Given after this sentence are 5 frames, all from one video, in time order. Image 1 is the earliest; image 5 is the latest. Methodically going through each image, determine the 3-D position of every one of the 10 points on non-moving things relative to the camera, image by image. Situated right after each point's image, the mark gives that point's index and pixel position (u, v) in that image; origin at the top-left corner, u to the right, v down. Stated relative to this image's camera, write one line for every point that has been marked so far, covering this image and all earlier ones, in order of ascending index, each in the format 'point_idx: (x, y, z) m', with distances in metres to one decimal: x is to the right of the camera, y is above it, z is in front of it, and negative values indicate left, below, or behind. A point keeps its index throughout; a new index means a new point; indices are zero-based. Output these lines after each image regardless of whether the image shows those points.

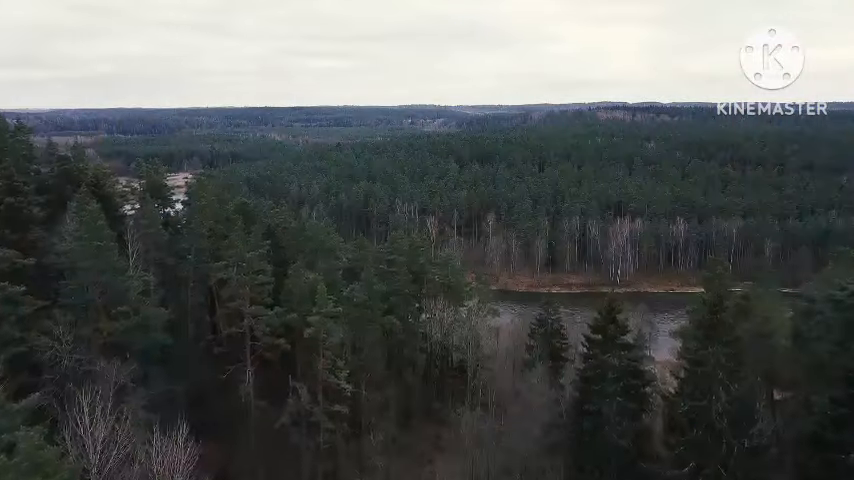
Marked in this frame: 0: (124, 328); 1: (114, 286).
0: (-7.3, -2.1, +16.6) m
1: (-7.6, -1.1, +16.8) m
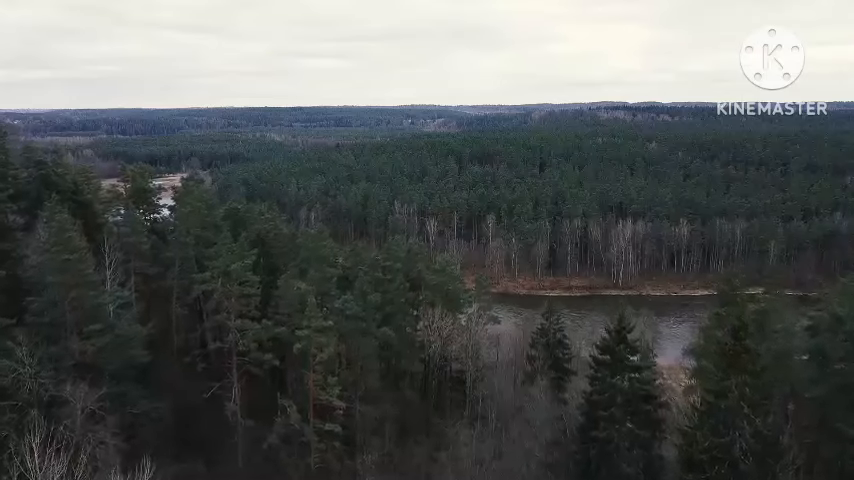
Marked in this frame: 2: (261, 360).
0: (-7.4, -2.4, +15.5) m
1: (-7.7, -1.4, +15.7) m
2: (-4.7, -3.4, +19.7) m
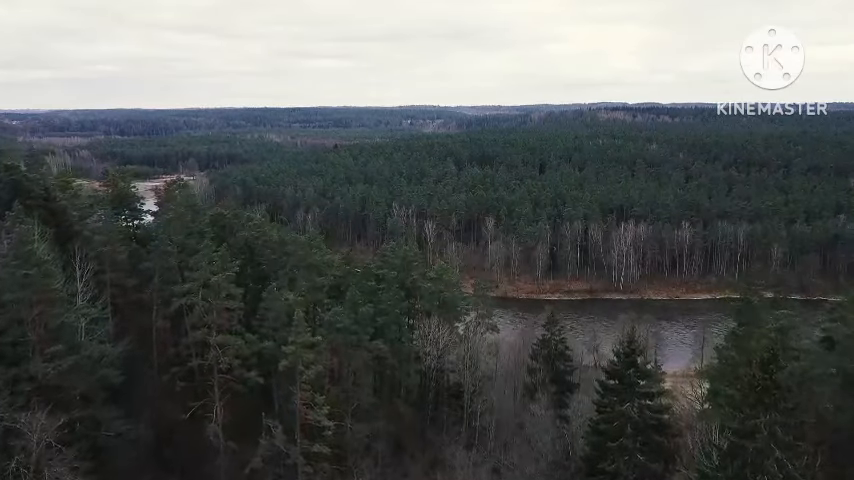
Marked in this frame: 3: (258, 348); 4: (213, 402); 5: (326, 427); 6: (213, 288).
0: (-7.5, -2.7, +14.3) m
1: (-7.9, -1.7, +14.5) m
2: (-4.8, -3.7, +18.5) m
3: (-4.6, -2.9, +18.7) m
4: (-5.6, -4.3, +18.4) m
5: (-2.8, -5.1, +19.0) m
6: (-5.6, -1.3, +18.3) m
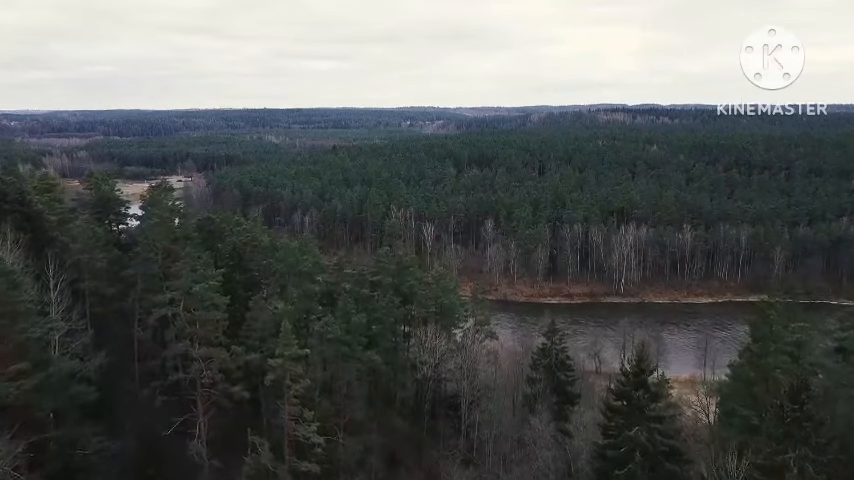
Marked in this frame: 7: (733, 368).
0: (-7.7, -2.8, +13.4) m
1: (-8.0, -1.8, +13.5) m
2: (-5.0, -3.8, +17.6) m
3: (-4.7, -3.1, +17.7) m
4: (-5.8, -4.4, +17.4) m
5: (-2.9, -5.3, +18.1) m
6: (-5.8, -1.4, +17.3) m
7: (+7.9, -3.3, +17.8) m
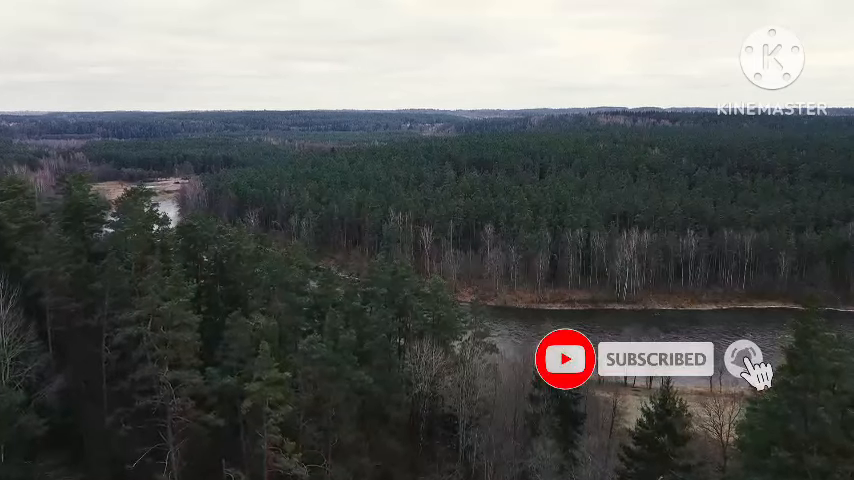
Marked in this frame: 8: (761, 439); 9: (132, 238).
0: (-7.8, -3.1, +11.8) m
1: (-8.1, -2.1, +11.9) m
2: (-5.1, -4.1, +16.0) m
3: (-4.8, -3.4, +16.1) m
4: (-5.9, -4.7, +15.8) m
5: (-3.1, -5.6, +16.4) m
6: (-5.9, -1.7, +15.7) m
7: (+7.8, -3.6, +16.2) m
8: (+7.5, -4.4, +15.6) m
9: (-7.8, 0.0, +18.3) m
